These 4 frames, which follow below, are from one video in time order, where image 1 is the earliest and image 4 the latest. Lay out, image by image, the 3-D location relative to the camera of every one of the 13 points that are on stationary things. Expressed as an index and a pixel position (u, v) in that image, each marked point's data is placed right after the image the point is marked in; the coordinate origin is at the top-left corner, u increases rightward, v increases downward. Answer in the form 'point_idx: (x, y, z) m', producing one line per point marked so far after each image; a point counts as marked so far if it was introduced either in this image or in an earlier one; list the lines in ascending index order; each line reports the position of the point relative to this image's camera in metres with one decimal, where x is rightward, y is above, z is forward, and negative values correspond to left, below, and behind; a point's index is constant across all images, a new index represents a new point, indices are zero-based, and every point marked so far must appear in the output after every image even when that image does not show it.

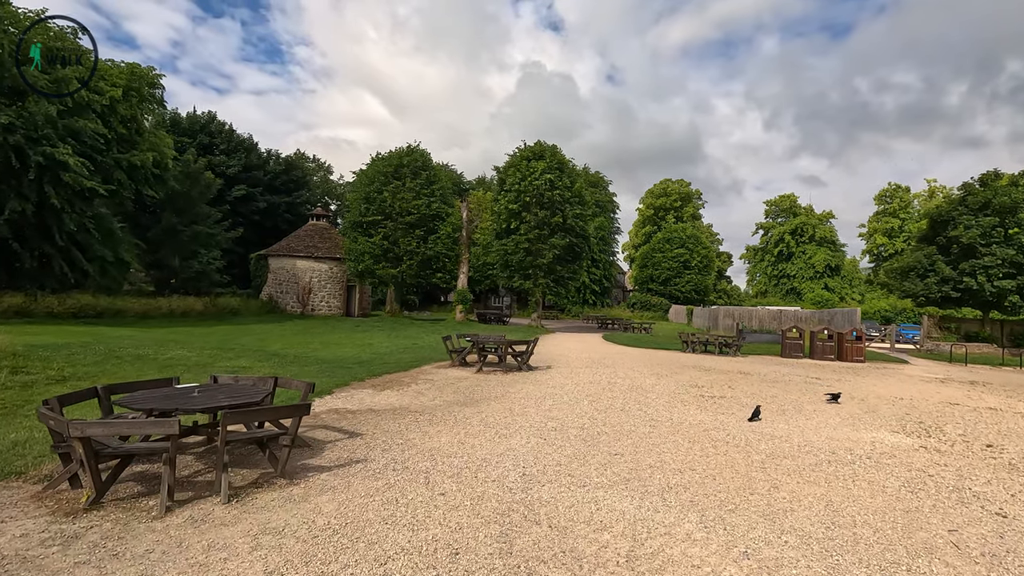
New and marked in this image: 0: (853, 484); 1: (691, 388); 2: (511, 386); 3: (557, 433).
0: (+3.7, -2.1, +5.8) m
1: (+4.1, -2.3, +12.1) m
2: (0.0, -2.2, +12.0) m
3: (+0.6, -2.1, +7.8) m
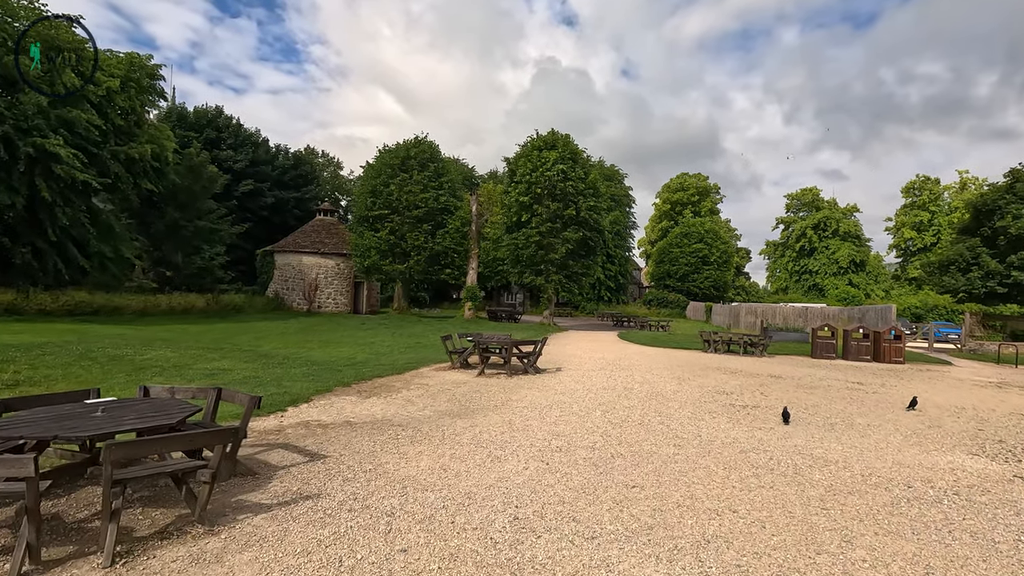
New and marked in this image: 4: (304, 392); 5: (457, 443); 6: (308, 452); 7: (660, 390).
0: (+3.6, -2.0, +4.4) m
1: (+4.1, -2.1, +10.7) m
2: (0.0, -2.1, +10.7) m
3: (+0.6, -2.0, +6.5) m
4: (-3.8, -1.9, +9.9) m
5: (-0.7, -2.0, +6.9) m
6: (-2.4, -1.9, +6.4) m
7: (+3.1, -2.1, +11.1) m
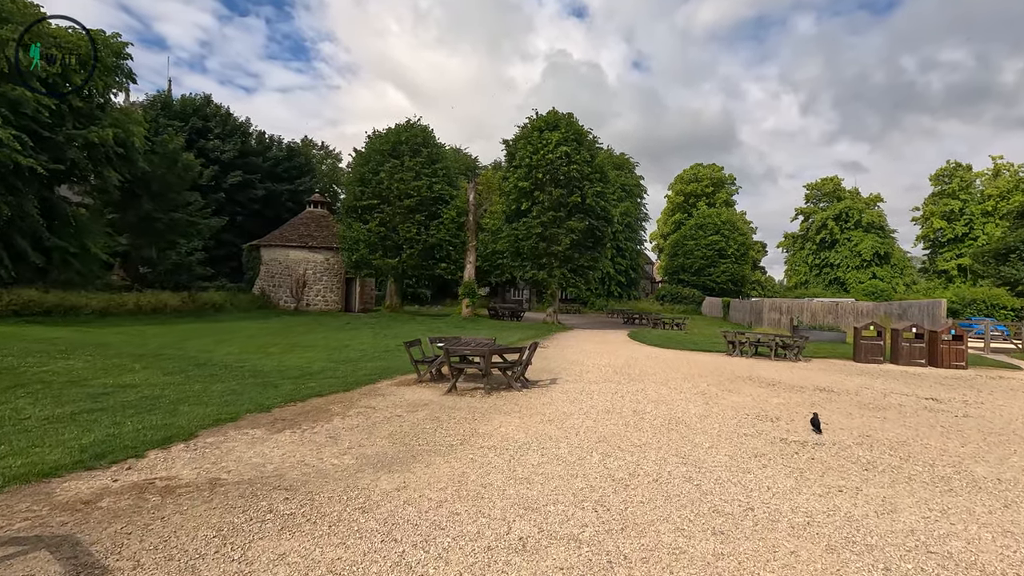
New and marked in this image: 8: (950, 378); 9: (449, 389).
0: (+3.0, -1.9, +1.6) m
1: (+3.7, -2.0, +7.9) m
2: (-0.4, -2.0, +8.0) m
3: (+0.1, -1.9, +3.8) m
4: (-4.3, -1.8, +7.3) m
5: (-1.2, -1.9, +4.2) m
6: (-2.9, -1.9, +3.7) m
7: (+2.6, -2.0, +8.3) m
8: (+11.4, -2.3, +14.0) m
9: (-1.2, -1.9, +10.0) m
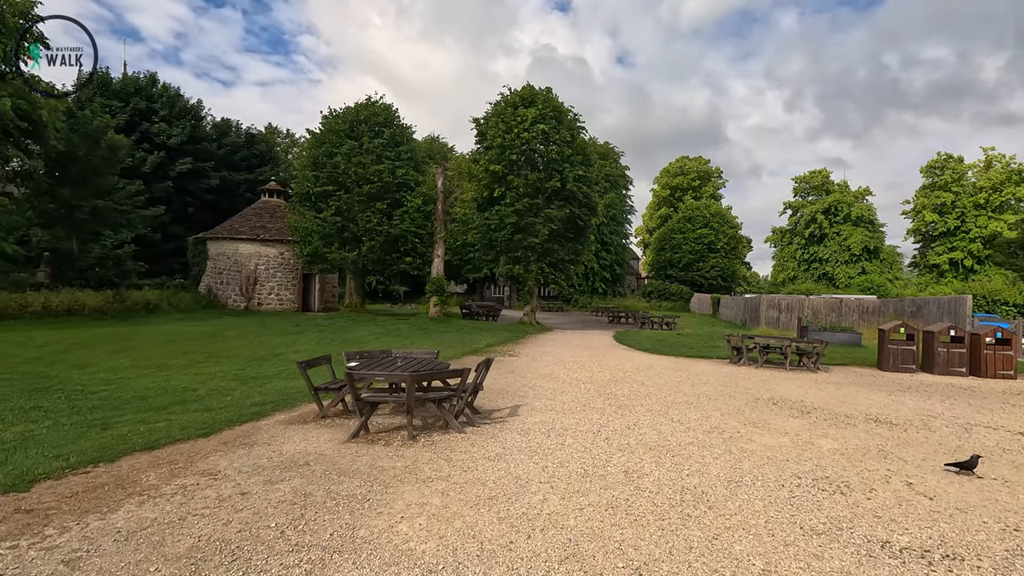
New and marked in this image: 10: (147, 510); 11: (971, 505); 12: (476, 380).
0: (+2.4, -1.9, -1.4) m
1: (+2.9, -1.9, +4.9) m
2: (-1.2, -1.9, +4.9) m
3: (-0.6, -1.9, +0.7) m
4: (-5.0, -1.8, +4.0) m
5: (-1.9, -1.9, +1.1) m
6: (-3.6, -1.9, +0.6) m
7: (+1.9, -1.9, +5.3) m
8: (+10.5, -2.2, +11.2) m
9: (-2.0, -1.8, +6.9) m
10: (-3.1, -1.9, +4.6) m
11: (+4.2, -2.0, +4.9) m
12: (-0.5, -1.3, +8.0) m
